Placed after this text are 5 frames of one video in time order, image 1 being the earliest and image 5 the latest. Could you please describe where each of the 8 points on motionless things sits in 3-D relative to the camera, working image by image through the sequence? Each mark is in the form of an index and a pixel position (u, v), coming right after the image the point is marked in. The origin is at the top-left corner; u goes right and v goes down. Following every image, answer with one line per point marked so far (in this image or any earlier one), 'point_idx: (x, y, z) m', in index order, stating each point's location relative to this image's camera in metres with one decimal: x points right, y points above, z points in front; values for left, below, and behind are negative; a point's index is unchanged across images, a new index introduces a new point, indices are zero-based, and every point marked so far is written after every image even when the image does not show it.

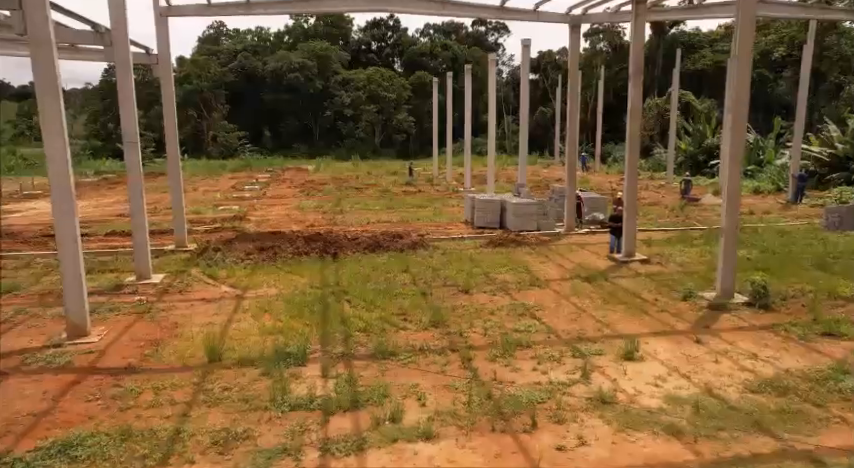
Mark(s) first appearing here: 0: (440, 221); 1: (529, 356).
0: (+0.4, +0.4, +19.0) m
1: (+1.2, -1.5, +7.6) m
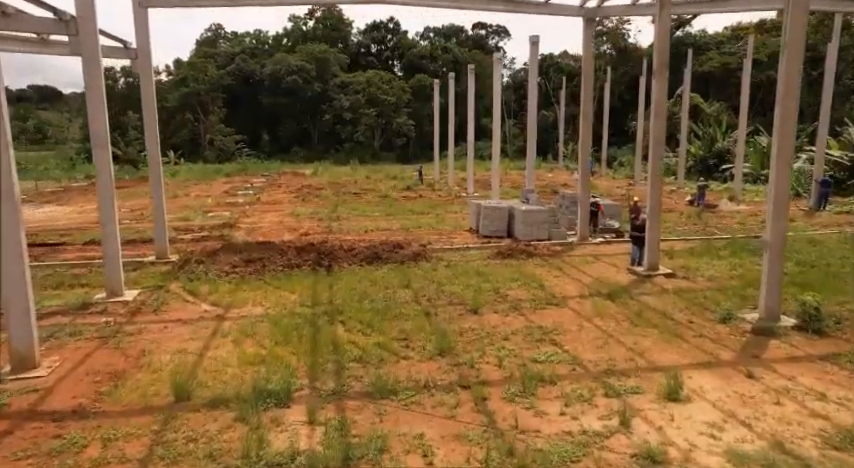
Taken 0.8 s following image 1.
0: (+0.5, +0.1, +17.9) m
1: (+1.3, -1.6, +6.4) m
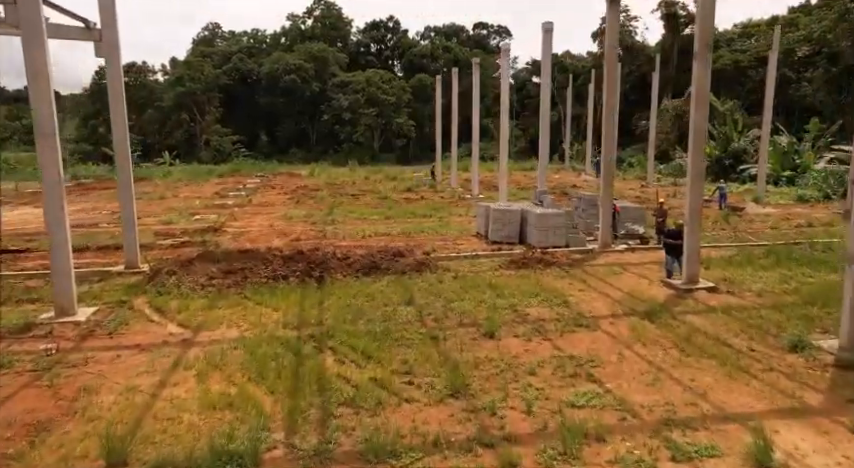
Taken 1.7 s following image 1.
0: (+0.5, 0.0, +16.3) m
1: (+1.4, -1.8, +4.9) m
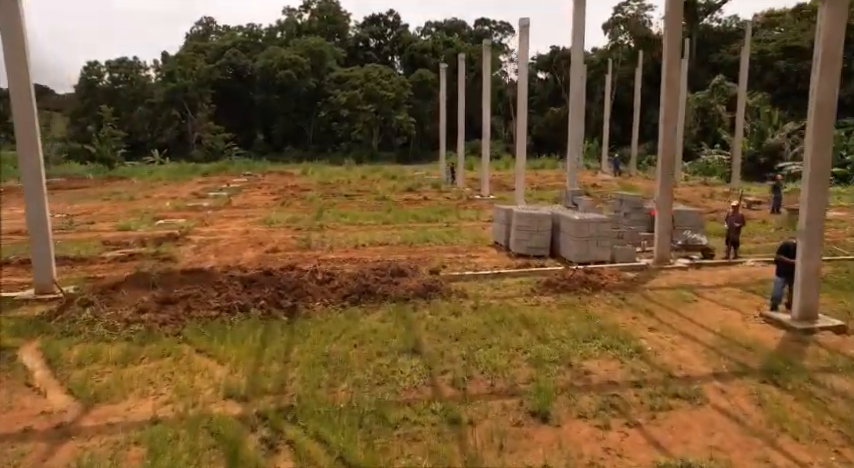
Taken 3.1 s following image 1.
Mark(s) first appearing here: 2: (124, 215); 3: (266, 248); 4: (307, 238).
0: (+0.7, -0.2, +13.4) m
1: (+1.5, -1.9, +2.0) m
2: (-8.8, +0.5, +18.3) m
3: (-3.4, -0.3, +13.2) m
4: (-2.7, -0.1, +14.3) m
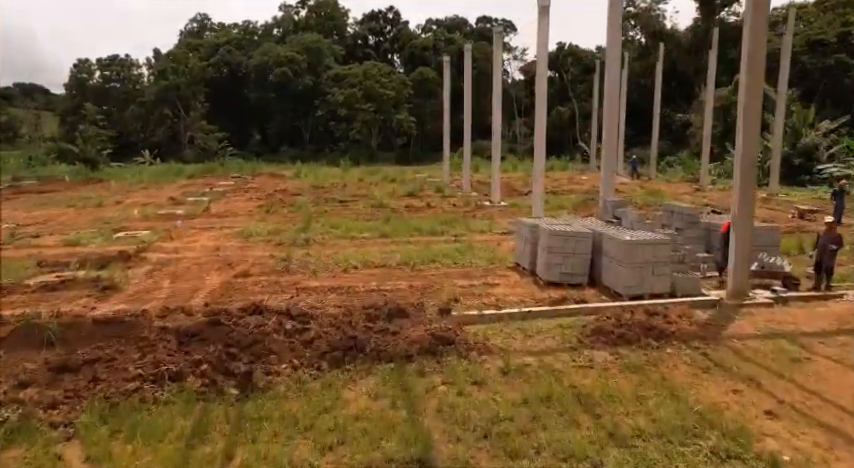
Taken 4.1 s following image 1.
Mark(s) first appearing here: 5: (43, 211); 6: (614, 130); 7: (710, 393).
0: (+0.8, -0.5, +11.0) m
1: (+1.6, -2.3, -0.5) m
2: (-8.7, +0.2, +15.9) m
3: (-3.3, -0.6, +10.8) m
4: (-2.6, -0.4, +11.8) m
5: (-11.7, +0.7, +19.2) m
6: (+3.6, +2.0, +12.4) m
7: (+2.4, -1.4, +5.5) m
